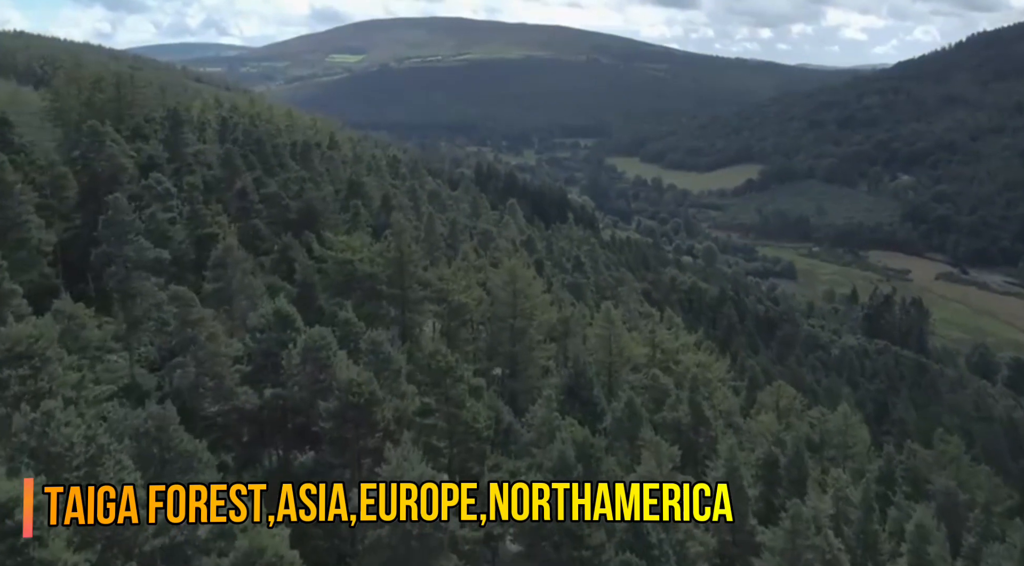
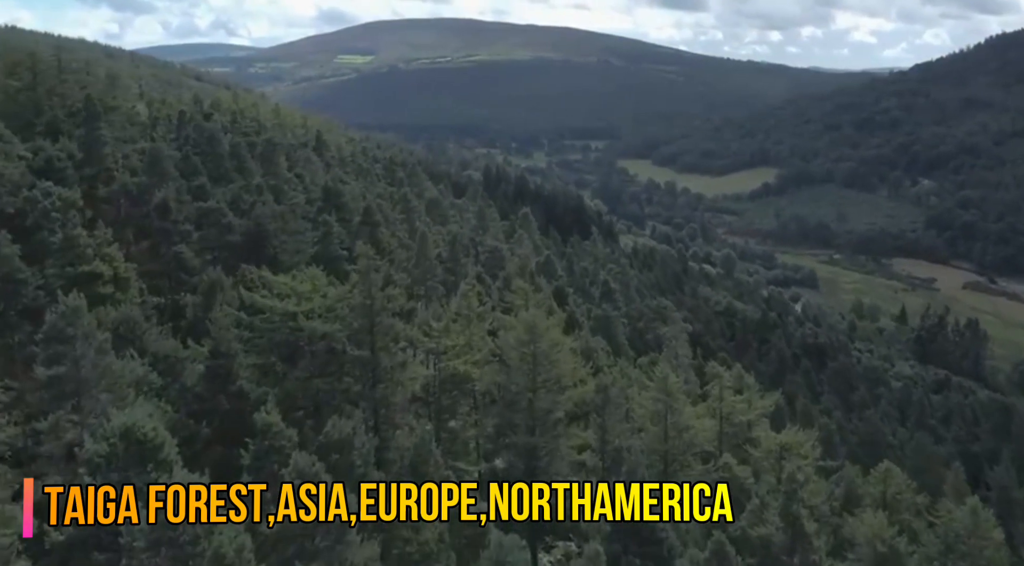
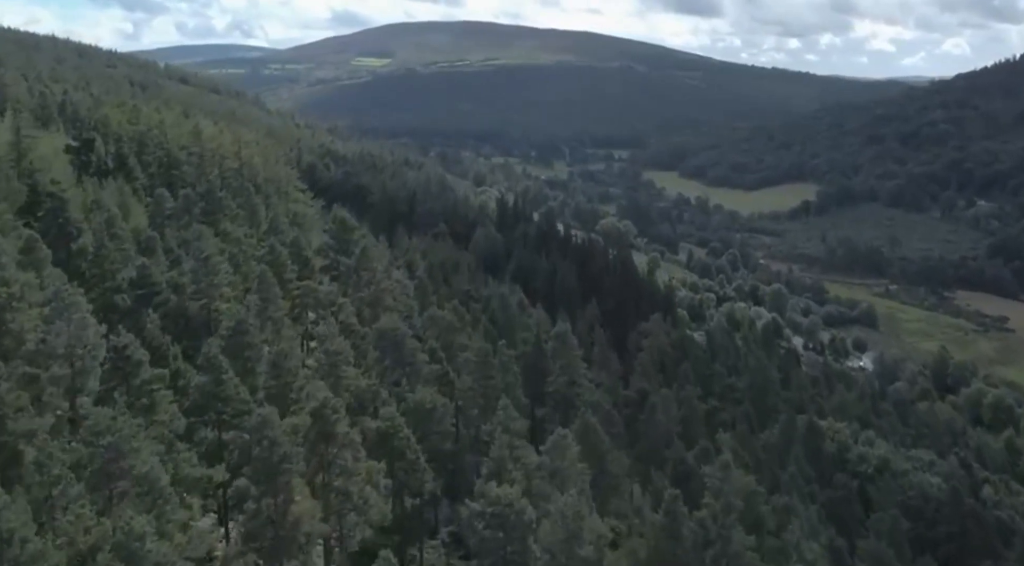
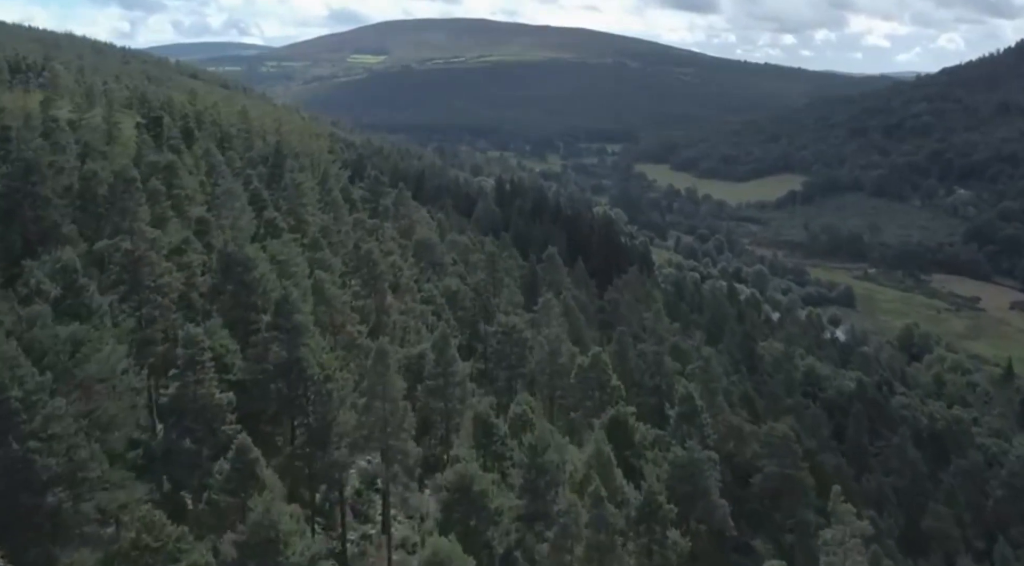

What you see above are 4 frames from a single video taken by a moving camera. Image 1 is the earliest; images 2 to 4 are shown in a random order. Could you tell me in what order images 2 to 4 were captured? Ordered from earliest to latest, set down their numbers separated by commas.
2, 4, 3
